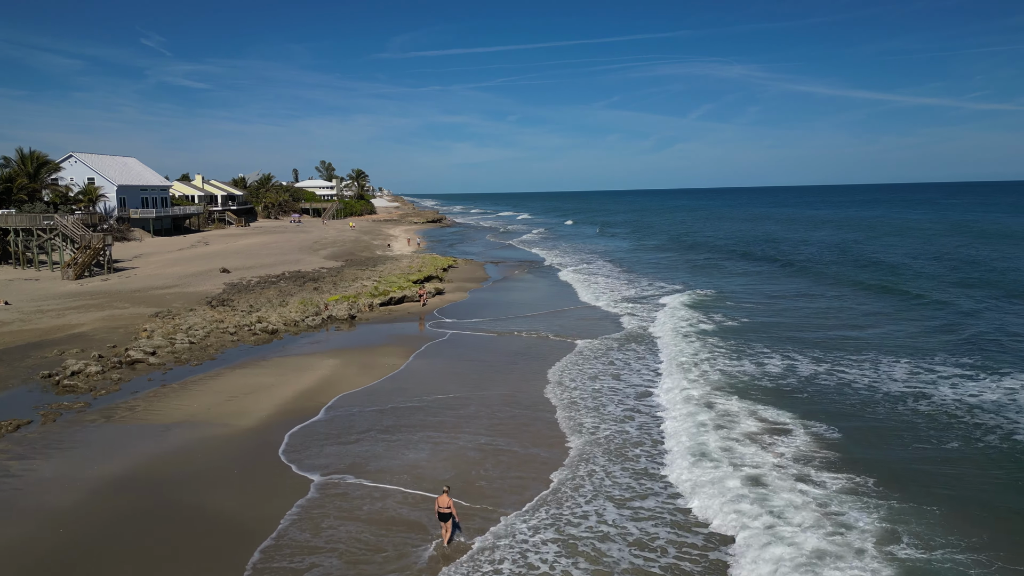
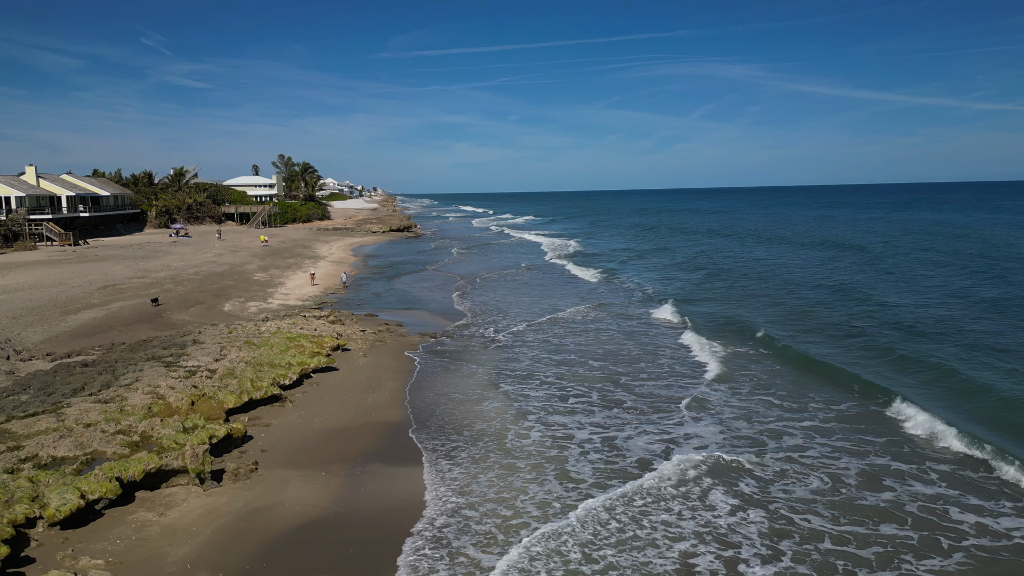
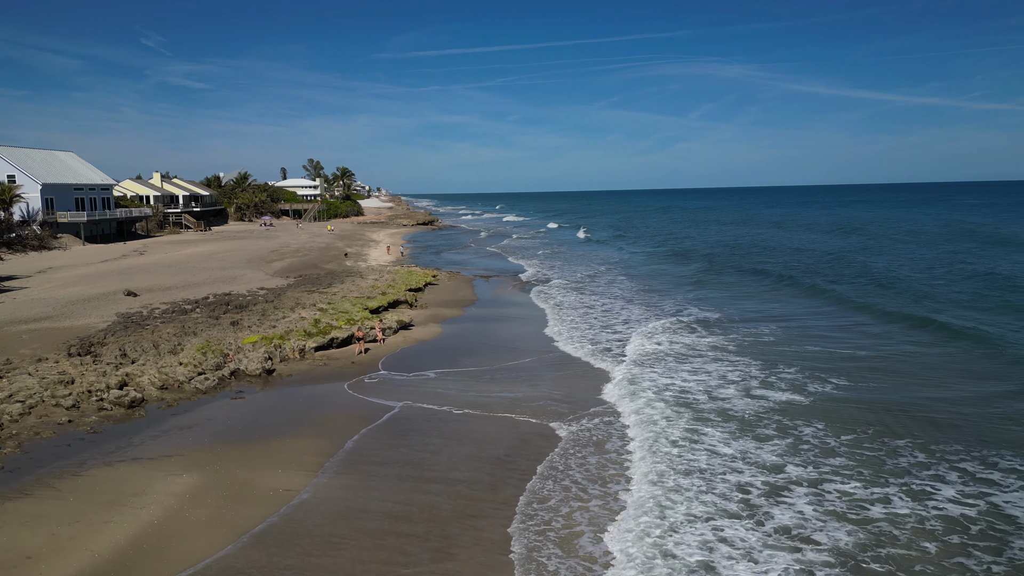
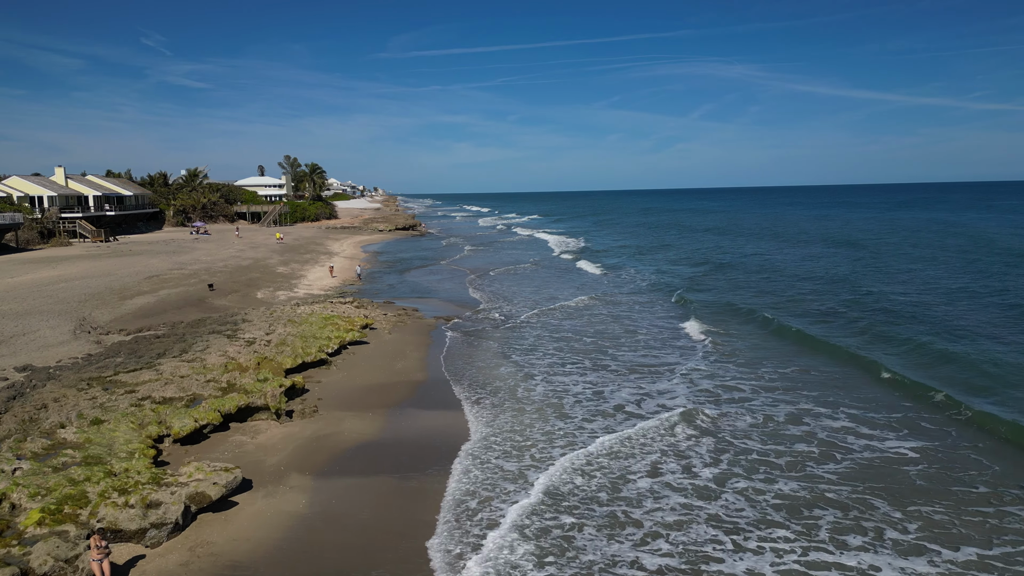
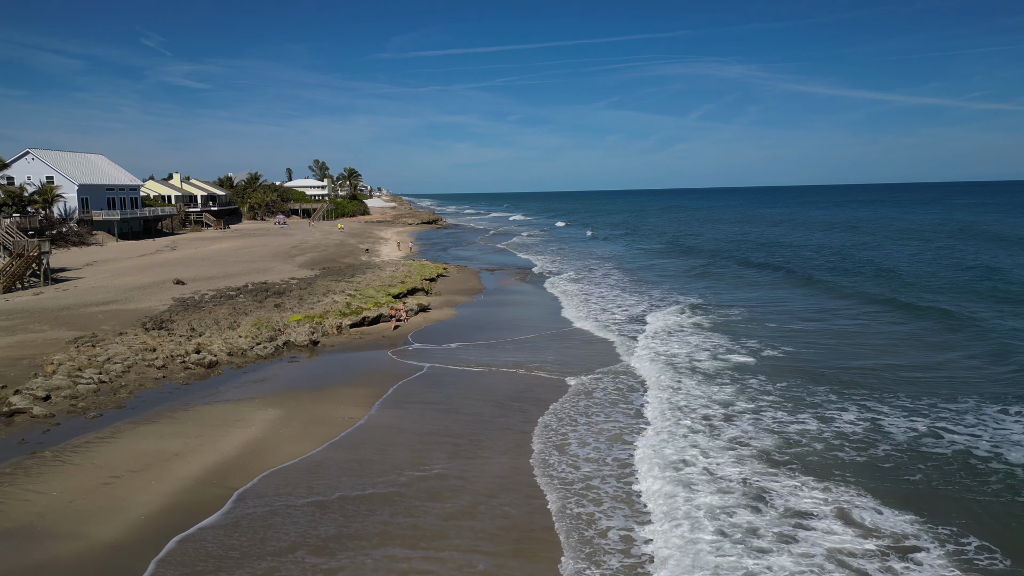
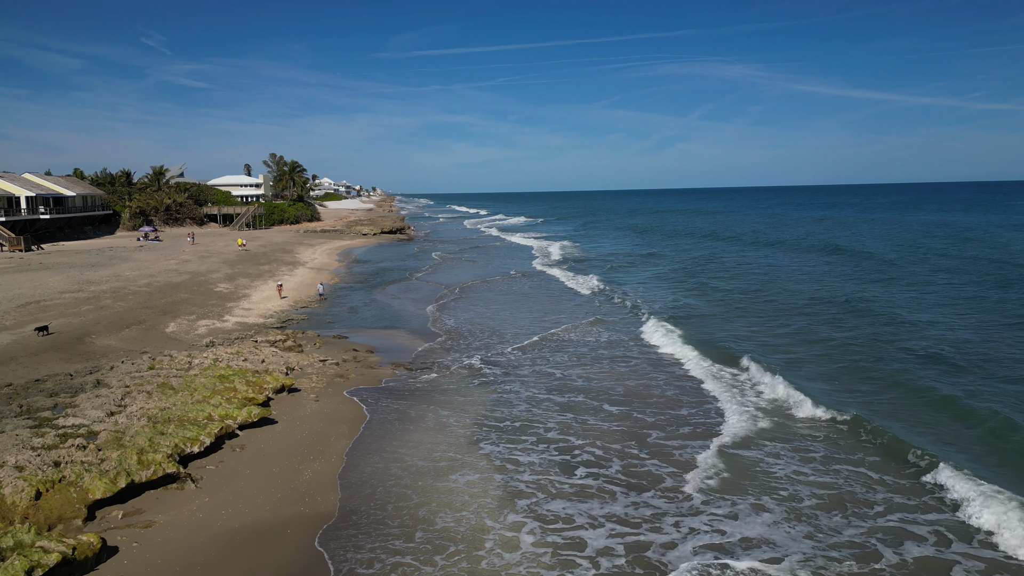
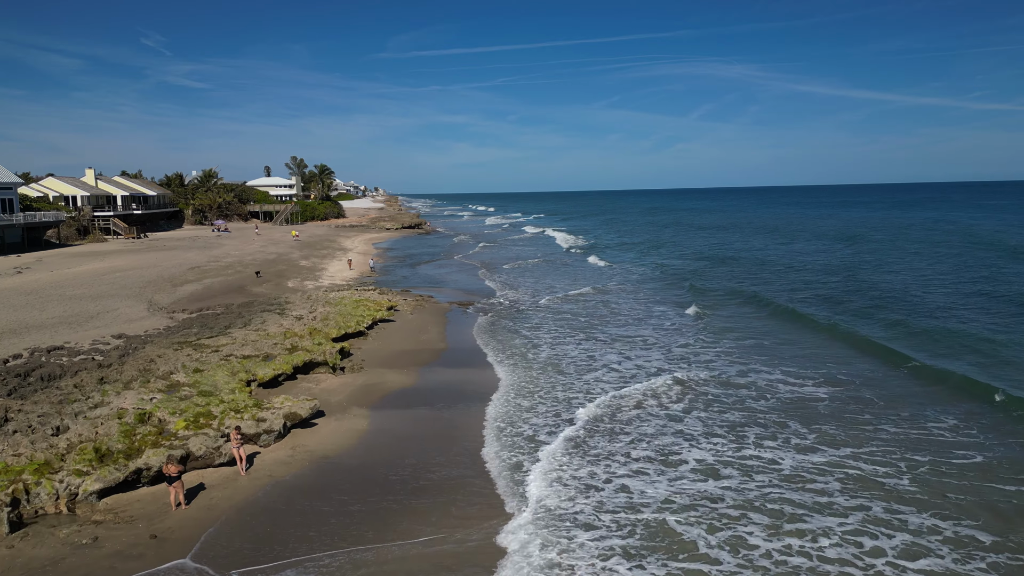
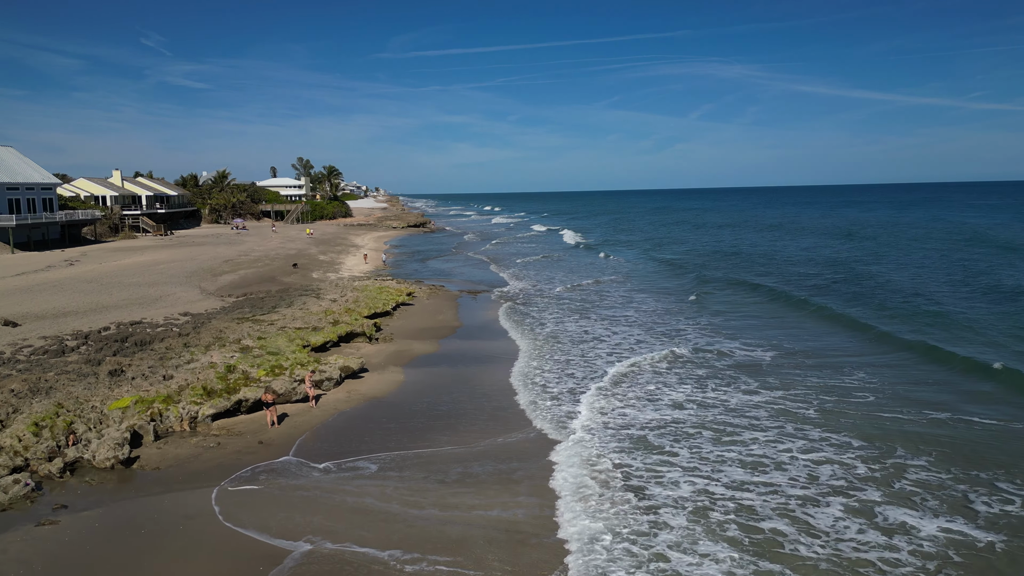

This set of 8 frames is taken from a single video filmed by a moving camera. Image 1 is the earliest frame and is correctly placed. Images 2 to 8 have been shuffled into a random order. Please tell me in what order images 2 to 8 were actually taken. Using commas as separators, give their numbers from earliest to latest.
5, 3, 8, 7, 4, 2, 6
